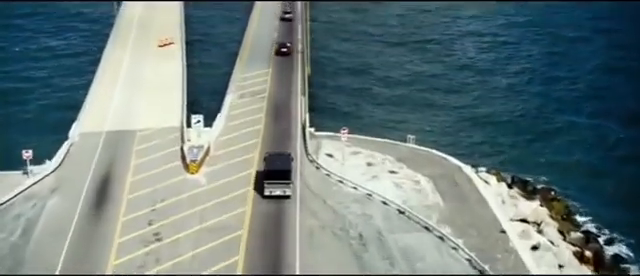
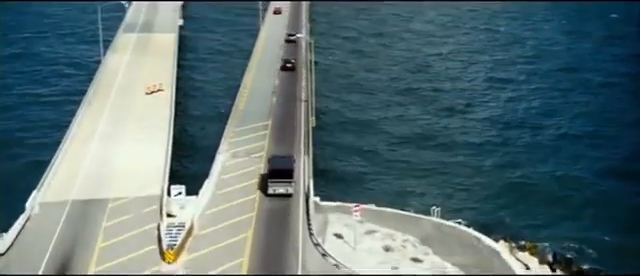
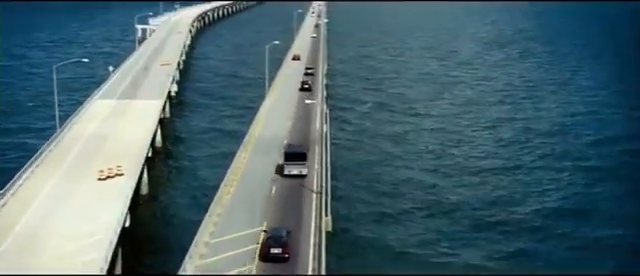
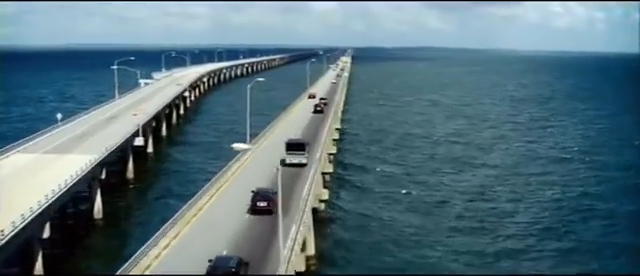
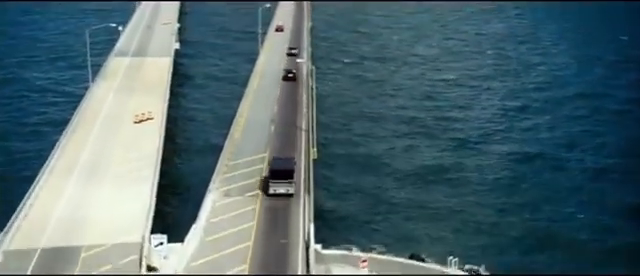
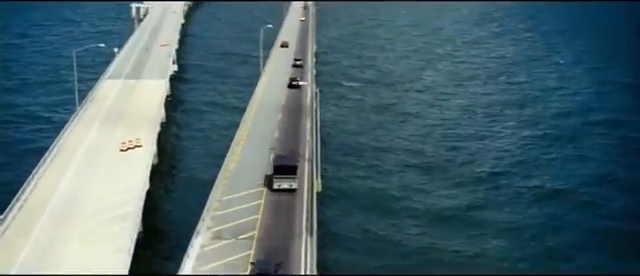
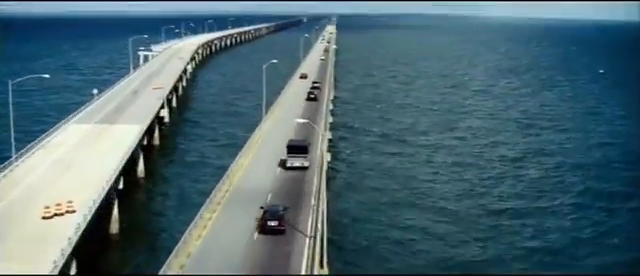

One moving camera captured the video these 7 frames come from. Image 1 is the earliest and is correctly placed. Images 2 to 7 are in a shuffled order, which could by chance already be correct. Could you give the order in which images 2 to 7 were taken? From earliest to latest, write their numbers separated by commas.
2, 5, 6, 3, 7, 4
